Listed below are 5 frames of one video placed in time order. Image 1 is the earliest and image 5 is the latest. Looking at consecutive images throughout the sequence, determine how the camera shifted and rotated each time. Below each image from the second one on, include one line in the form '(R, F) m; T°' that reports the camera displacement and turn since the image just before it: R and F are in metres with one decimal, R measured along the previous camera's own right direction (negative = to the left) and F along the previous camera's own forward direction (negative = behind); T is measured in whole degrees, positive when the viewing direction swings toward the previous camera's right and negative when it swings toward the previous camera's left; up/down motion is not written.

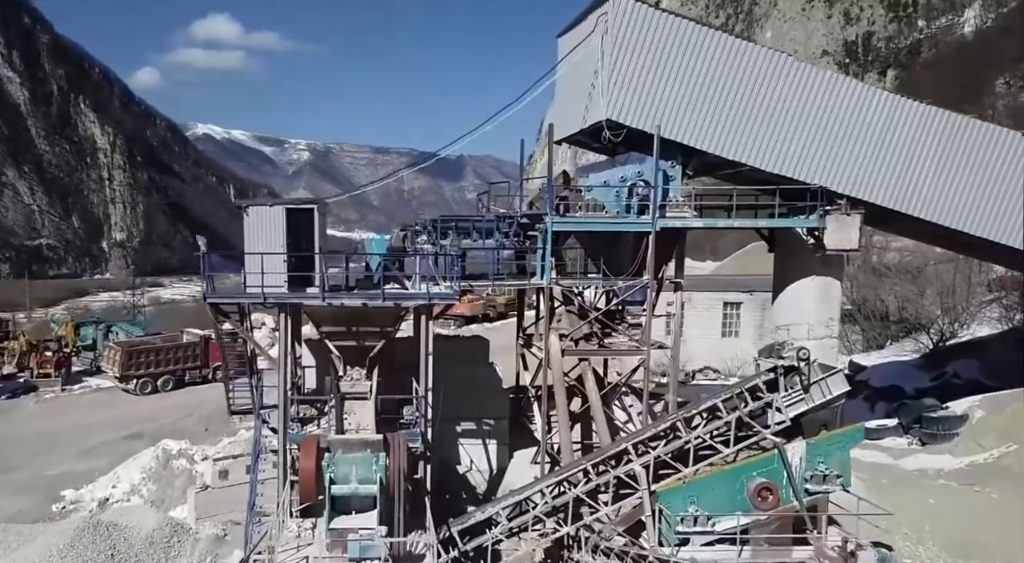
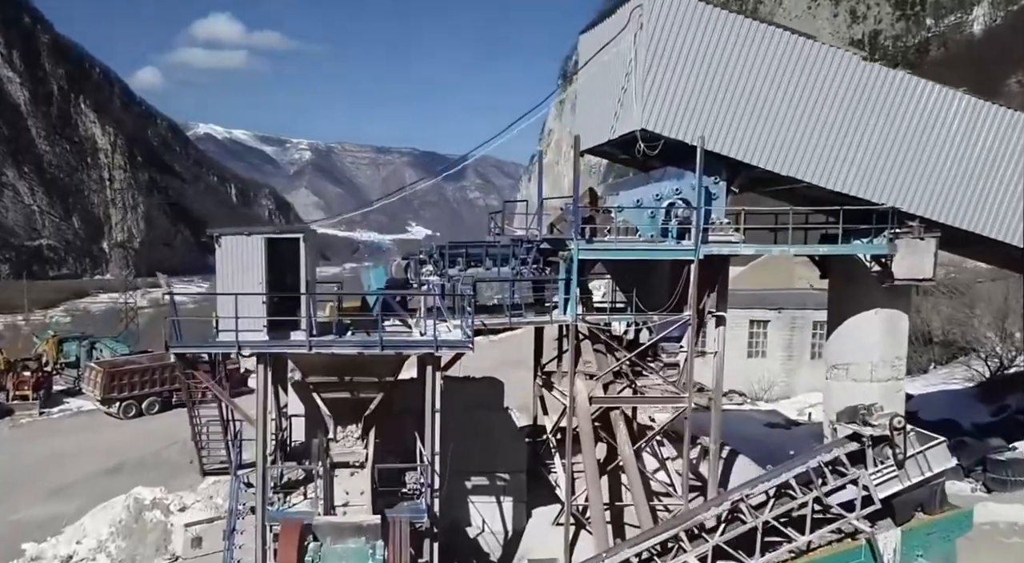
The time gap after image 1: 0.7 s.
(-0.1, +1.0) m; 0°
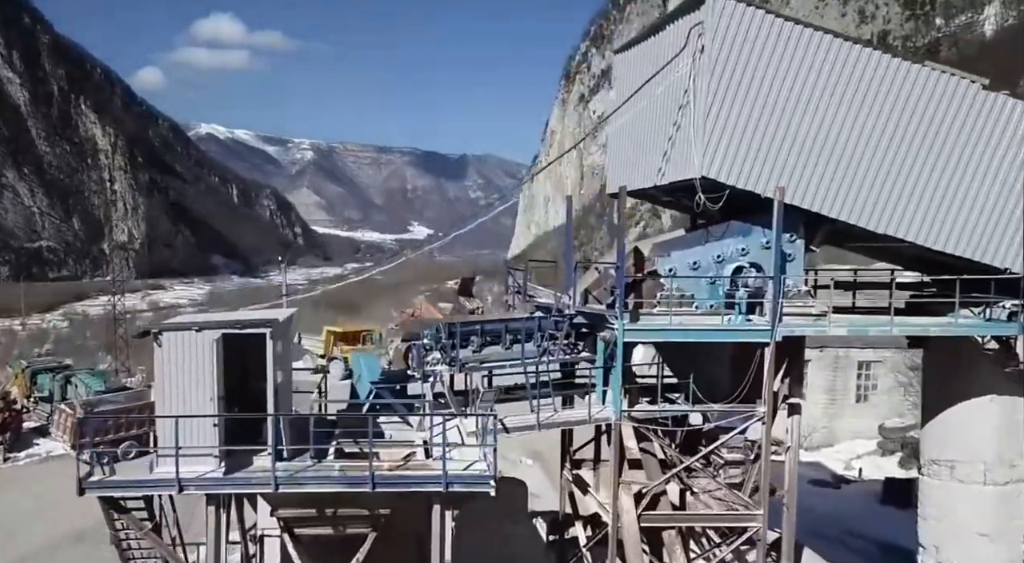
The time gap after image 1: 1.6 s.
(-0.2, +1.3) m; 0°
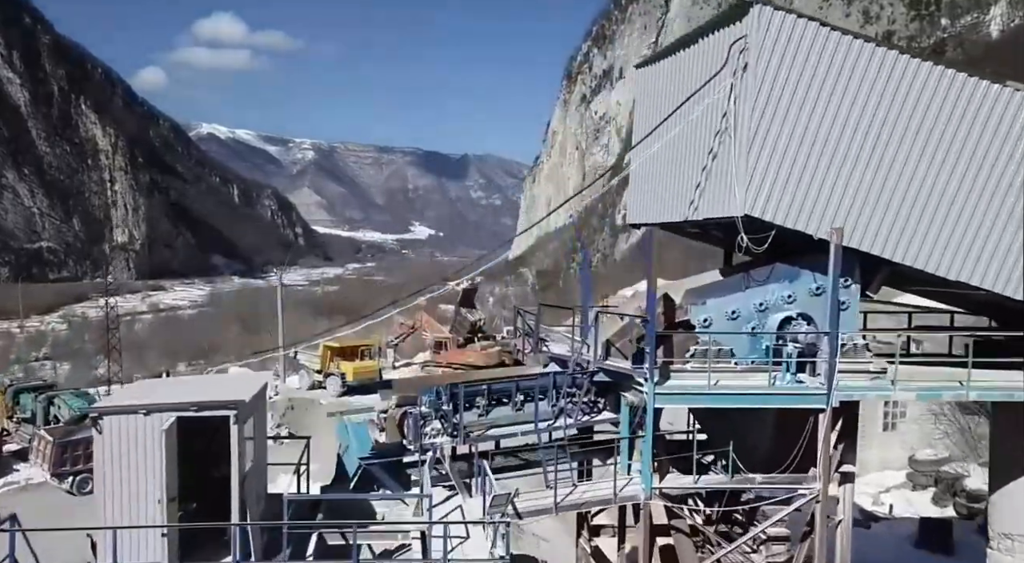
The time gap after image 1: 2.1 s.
(-0.1, +0.7) m; 0°
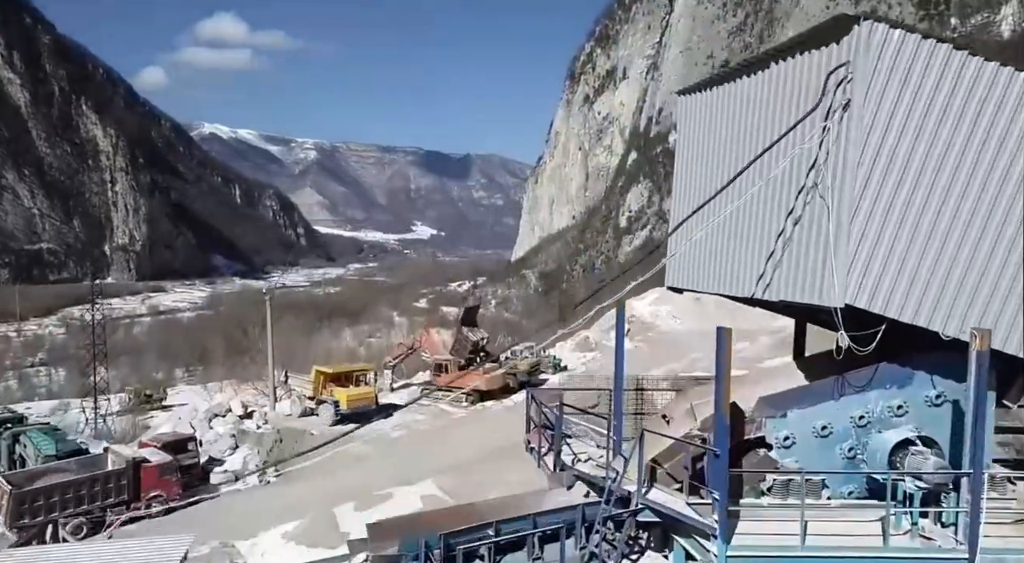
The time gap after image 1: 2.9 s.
(-0.1, +1.1) m; 0°
